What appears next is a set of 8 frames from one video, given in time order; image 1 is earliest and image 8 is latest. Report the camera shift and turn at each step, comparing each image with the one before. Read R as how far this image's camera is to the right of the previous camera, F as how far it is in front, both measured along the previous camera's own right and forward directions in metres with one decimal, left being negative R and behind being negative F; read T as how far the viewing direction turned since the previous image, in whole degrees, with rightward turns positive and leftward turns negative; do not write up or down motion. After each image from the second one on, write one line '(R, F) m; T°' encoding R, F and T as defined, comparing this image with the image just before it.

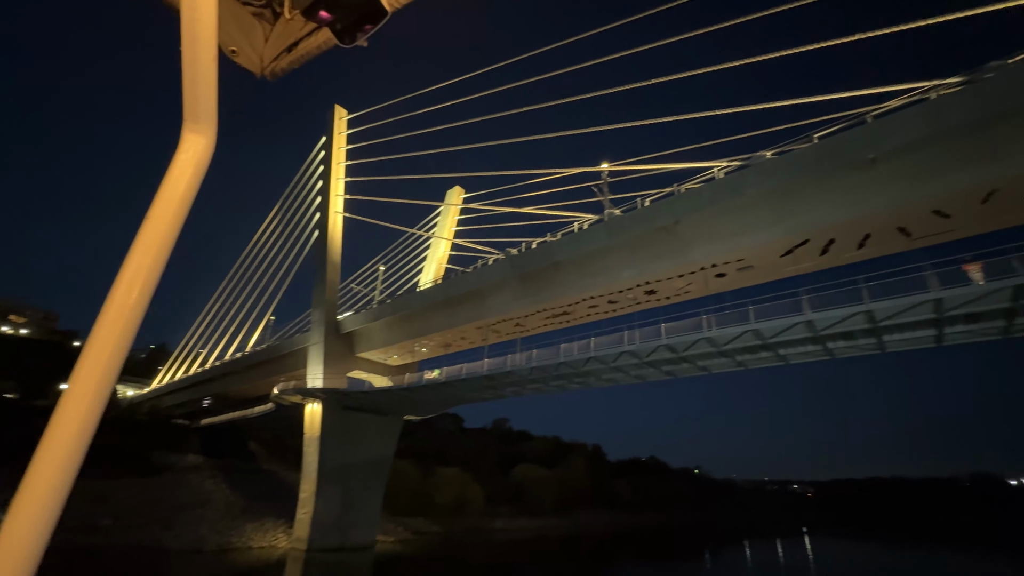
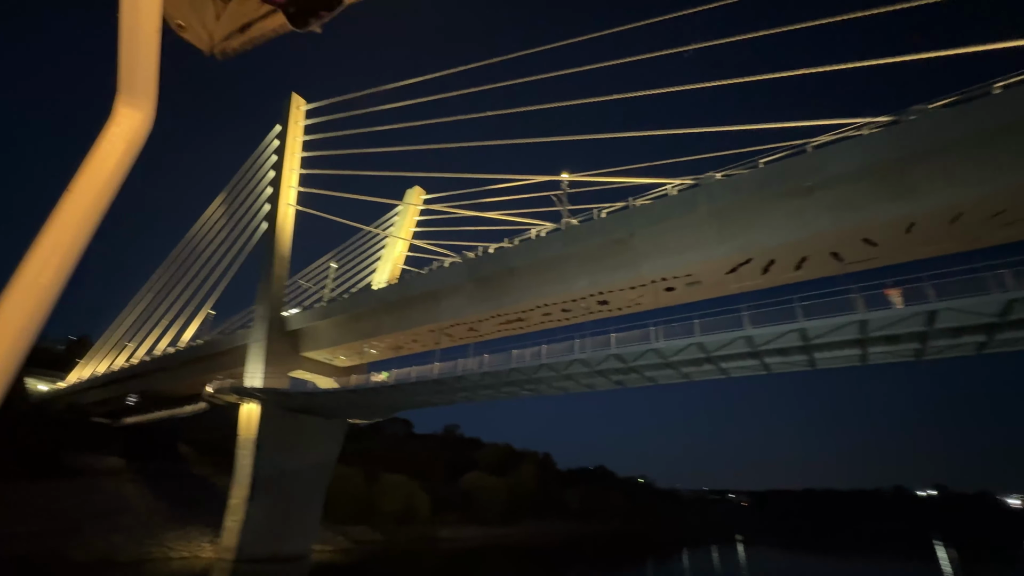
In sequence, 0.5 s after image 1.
(+1.3, -0.5) m; 0°
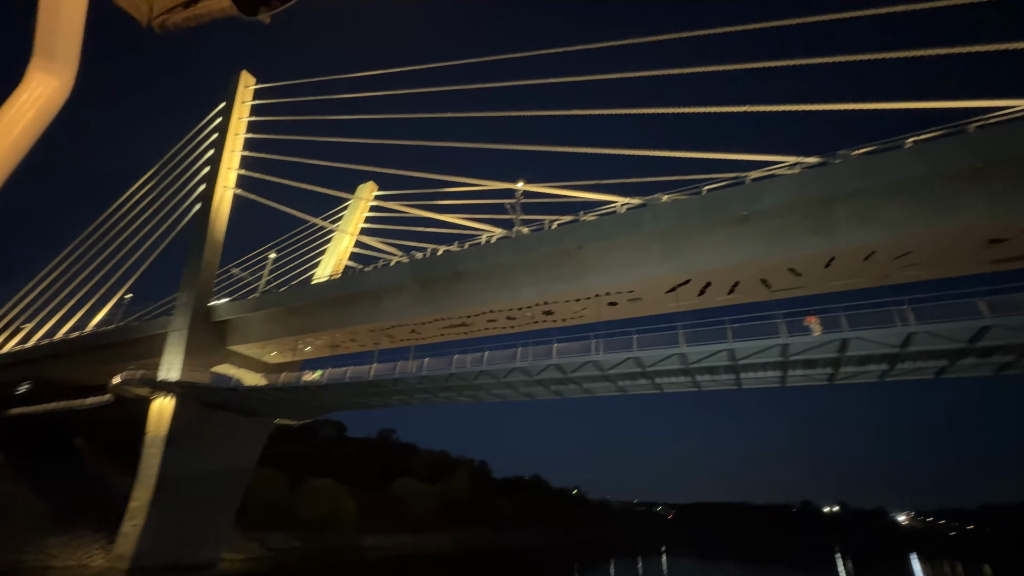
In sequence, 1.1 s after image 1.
(0.0, +0.2) m; +5°
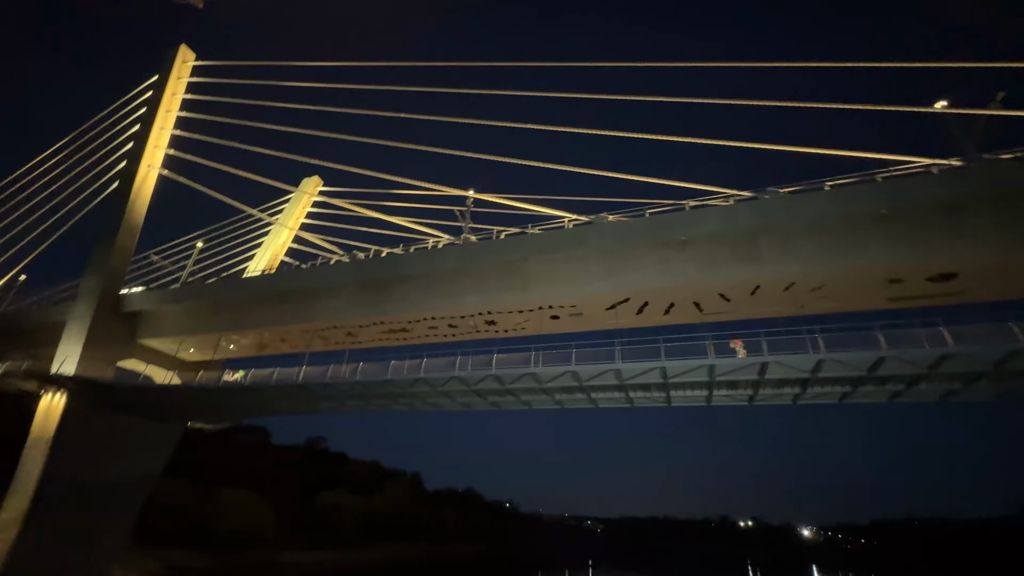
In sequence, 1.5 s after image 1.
(0.0, +0.3) m; +6°
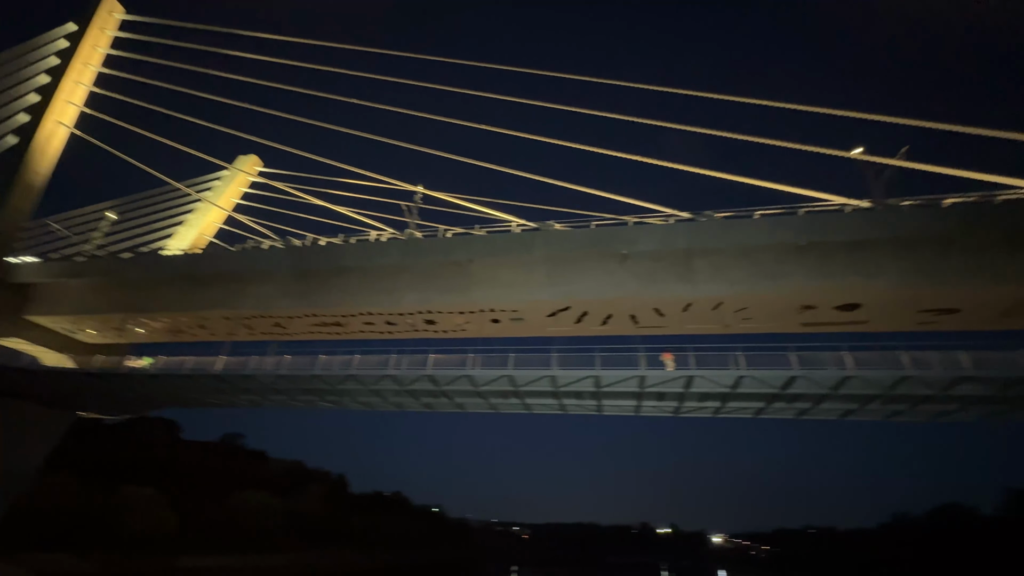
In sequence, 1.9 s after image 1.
(0.0, +0.4) m; +6°
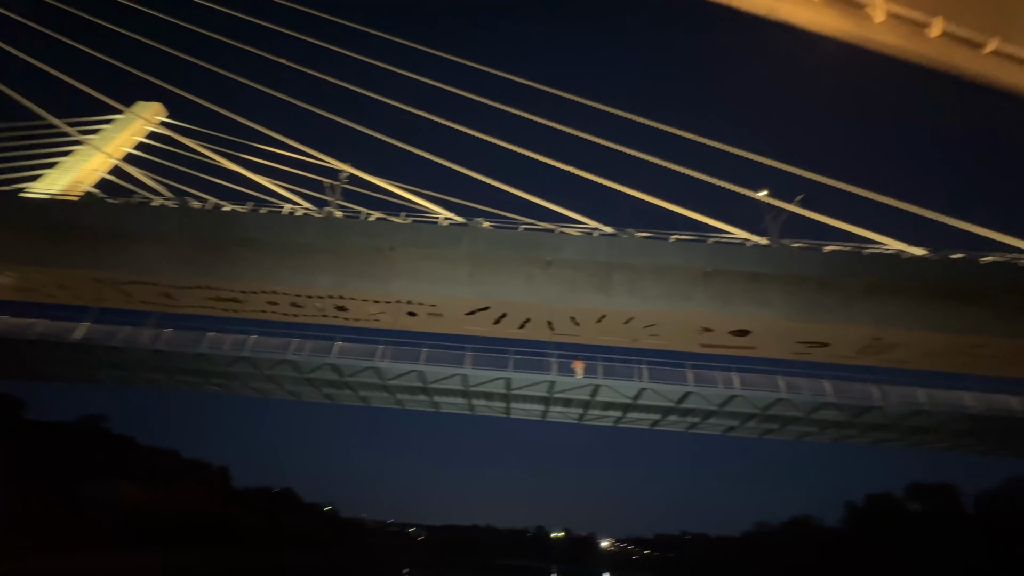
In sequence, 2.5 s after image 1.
(0.0, +0.7) m; +8°
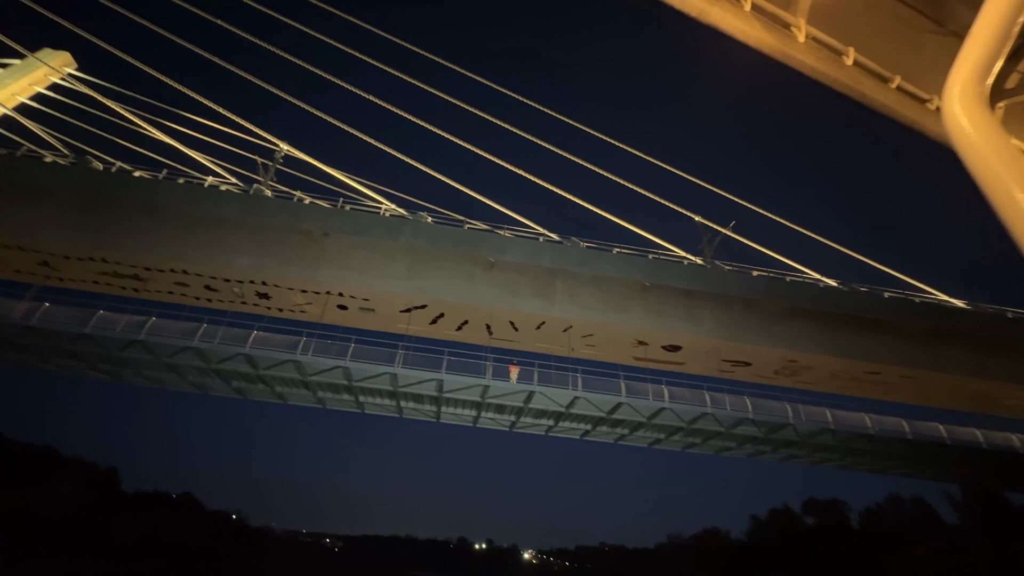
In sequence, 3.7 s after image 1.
(-0.4, +0.8) m; +7°
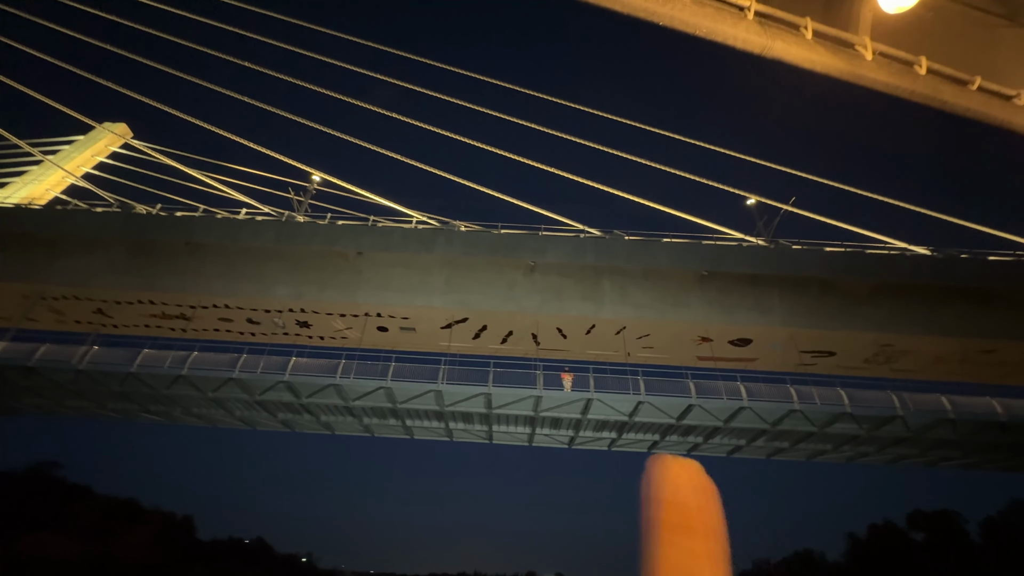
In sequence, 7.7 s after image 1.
(+0.8, +1.3) m; -7°
